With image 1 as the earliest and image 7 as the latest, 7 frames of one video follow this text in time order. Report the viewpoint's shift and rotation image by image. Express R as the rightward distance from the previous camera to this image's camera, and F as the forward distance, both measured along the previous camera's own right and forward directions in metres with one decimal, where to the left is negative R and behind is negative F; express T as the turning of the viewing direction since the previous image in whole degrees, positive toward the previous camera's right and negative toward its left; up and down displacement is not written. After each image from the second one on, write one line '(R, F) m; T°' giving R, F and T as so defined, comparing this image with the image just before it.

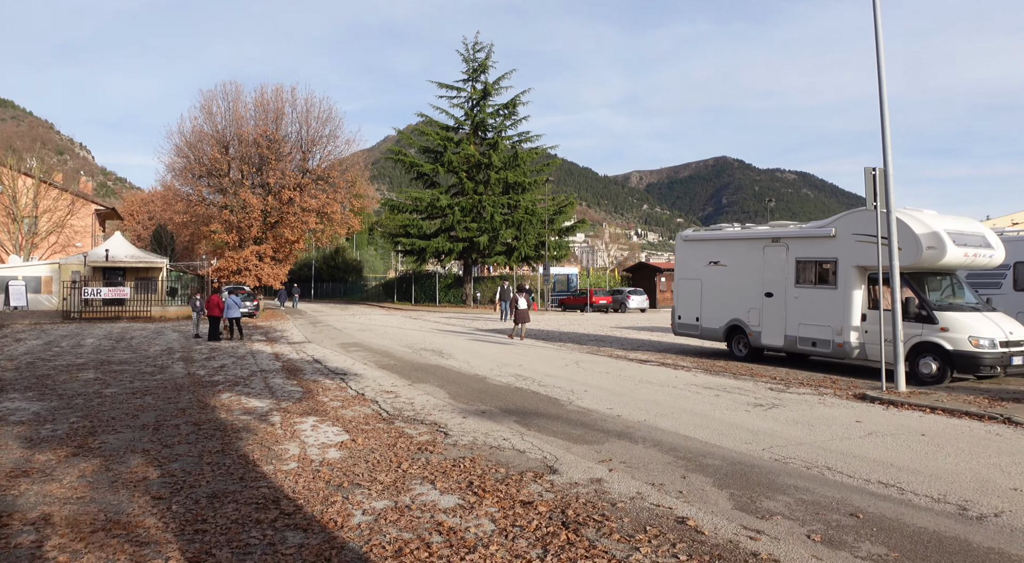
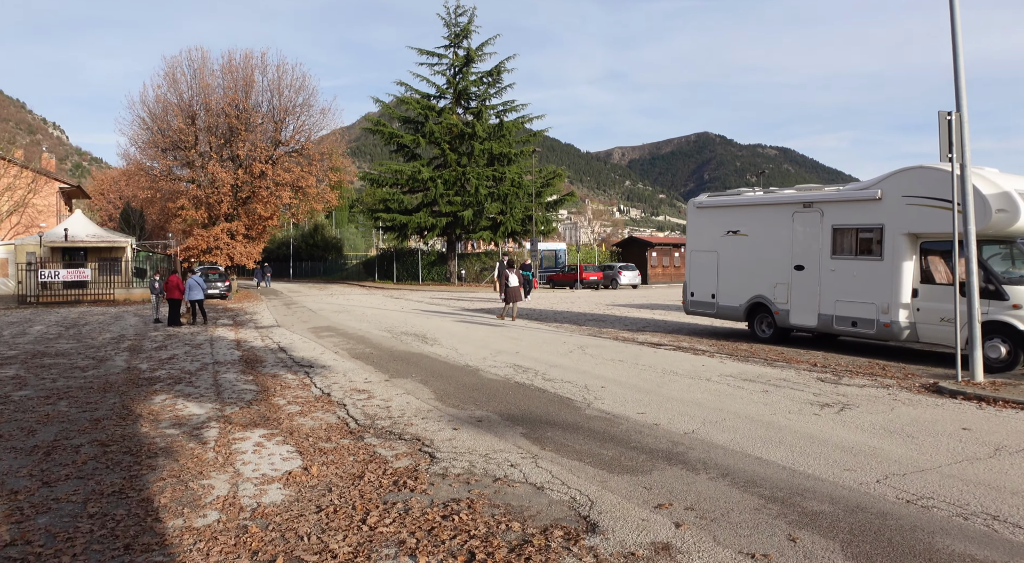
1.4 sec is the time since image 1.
(-0.2, +1.9) m; +1°
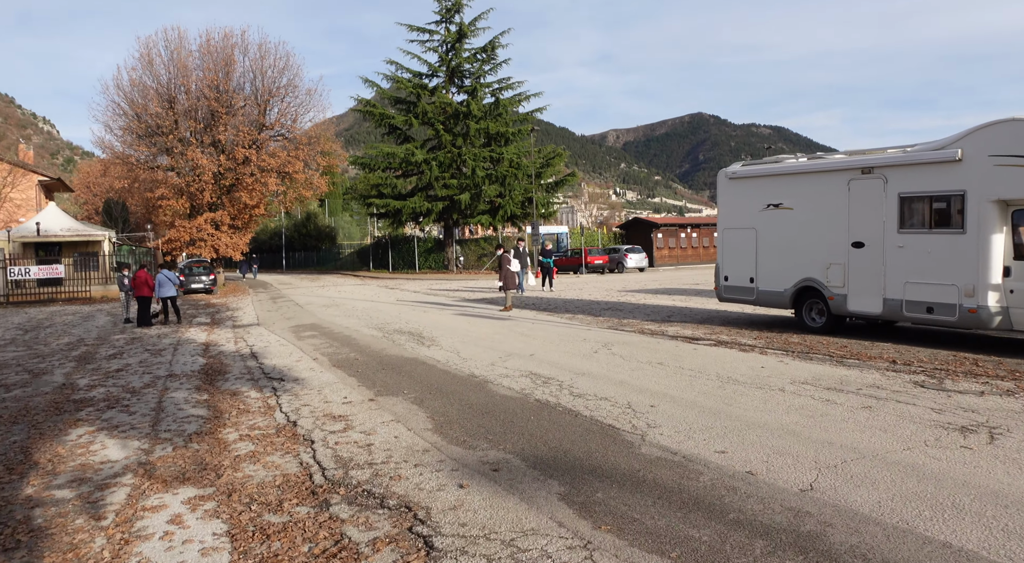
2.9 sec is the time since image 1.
(-0.2, +1.9) m; 0°
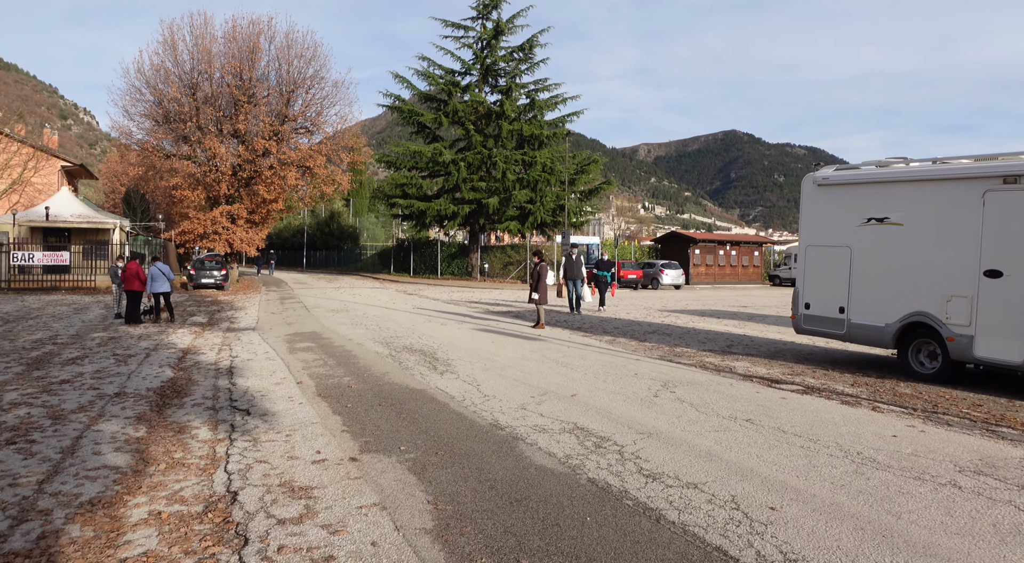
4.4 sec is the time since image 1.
(-0.2, +2.1) m; -2°
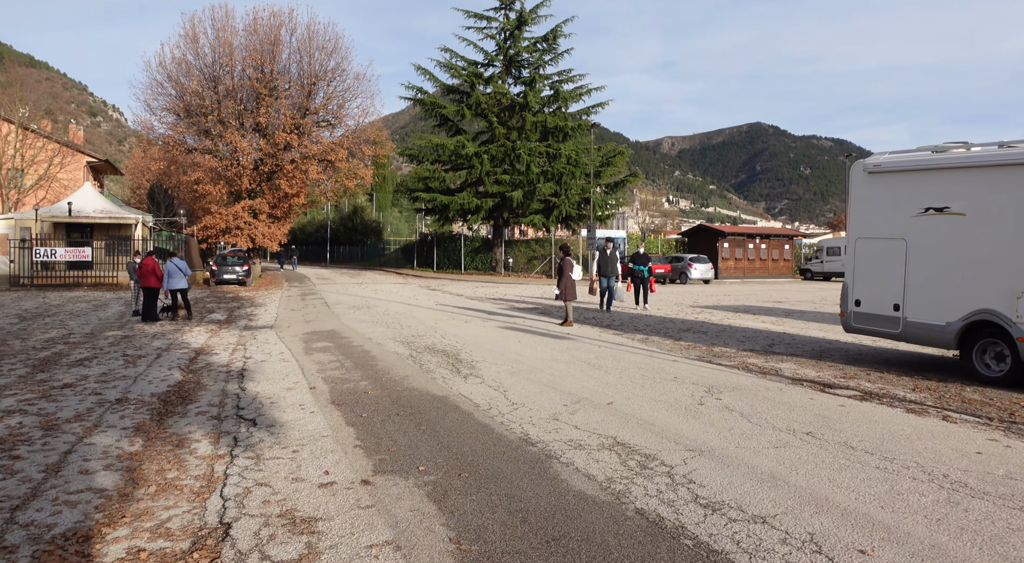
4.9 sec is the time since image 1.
(-0.1, +0.7) m; -2°
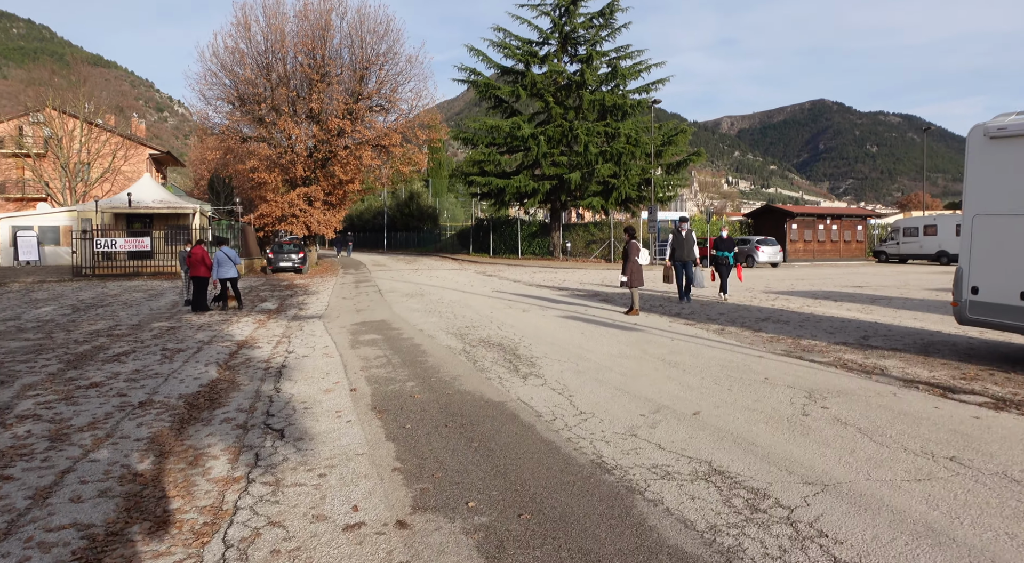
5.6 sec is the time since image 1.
(-0.1, +1.0) m; -5°
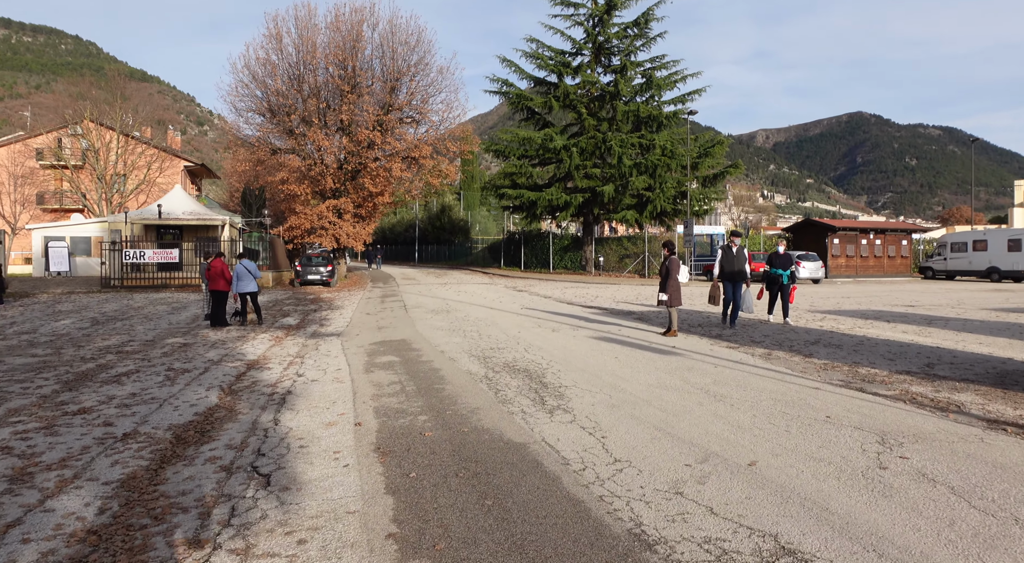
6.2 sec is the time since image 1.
(+0.1, +0.8) m; -3°
